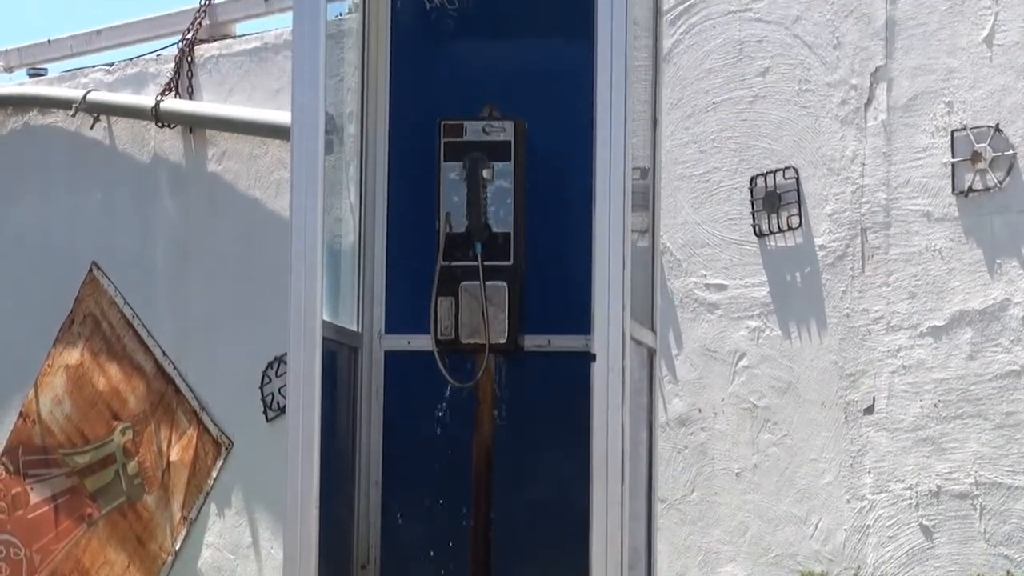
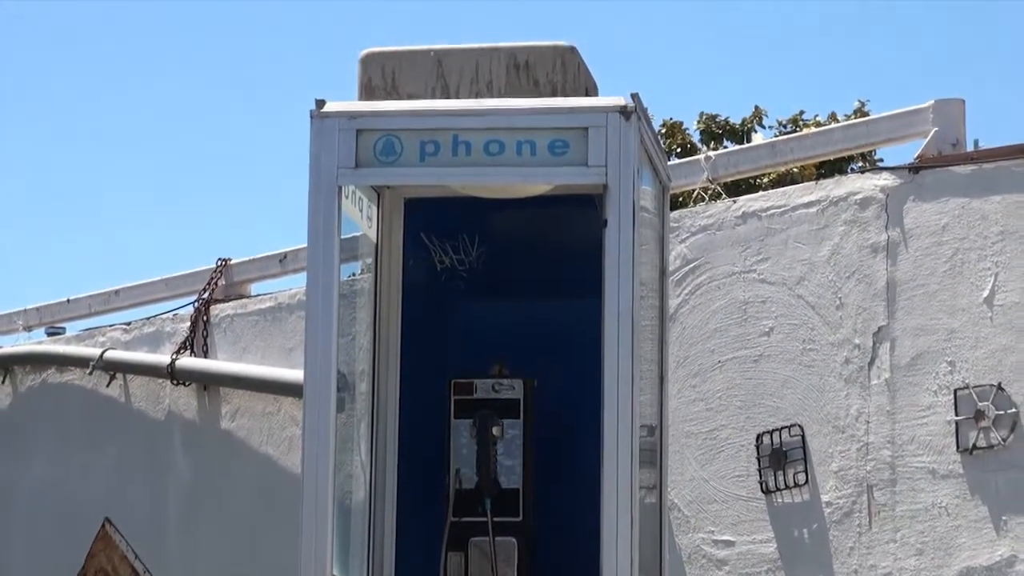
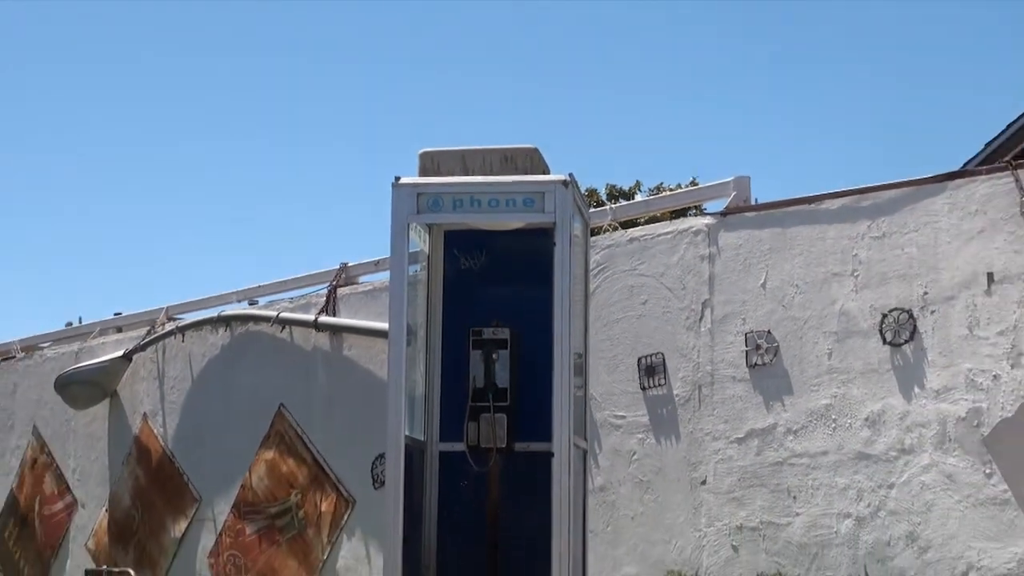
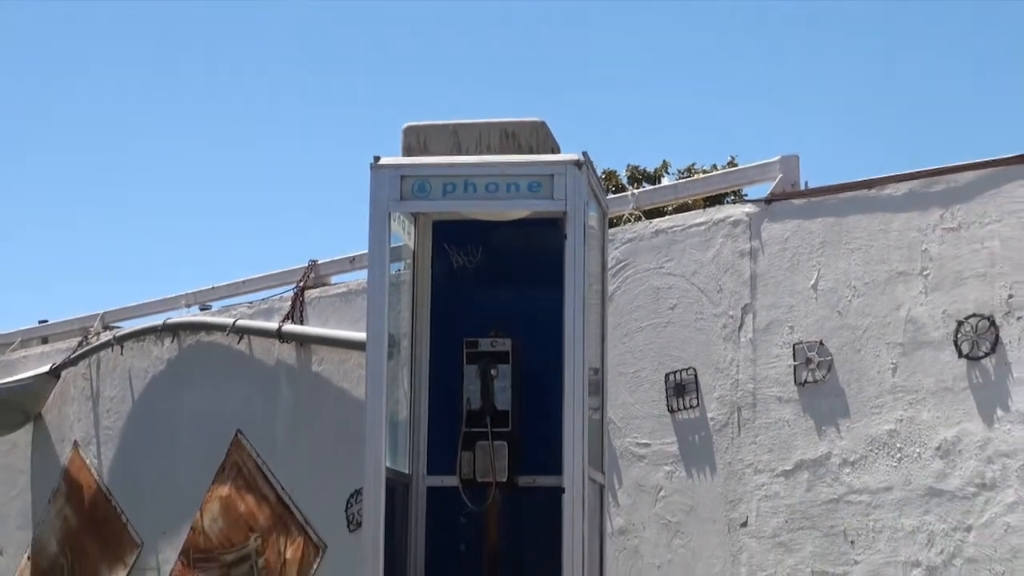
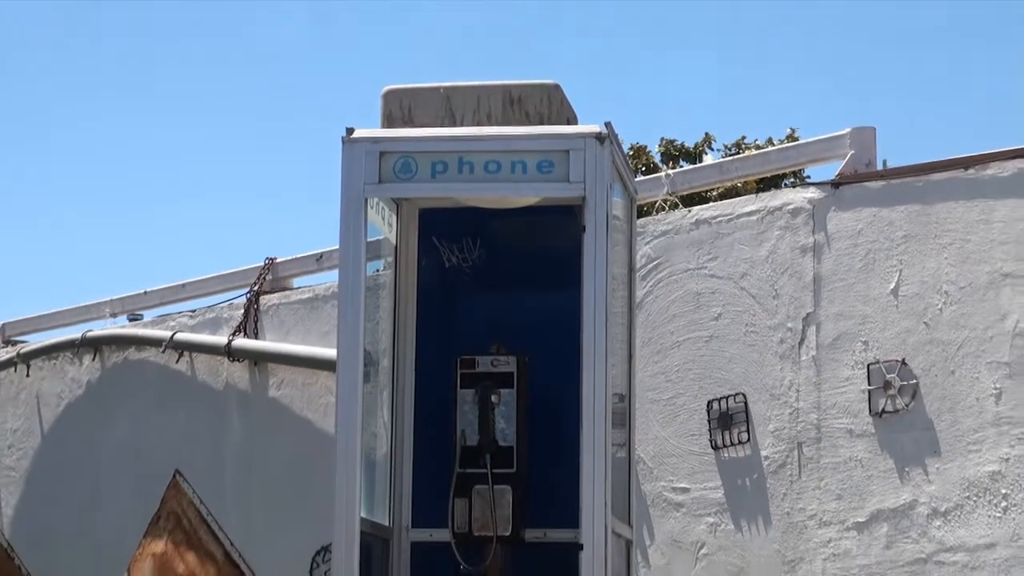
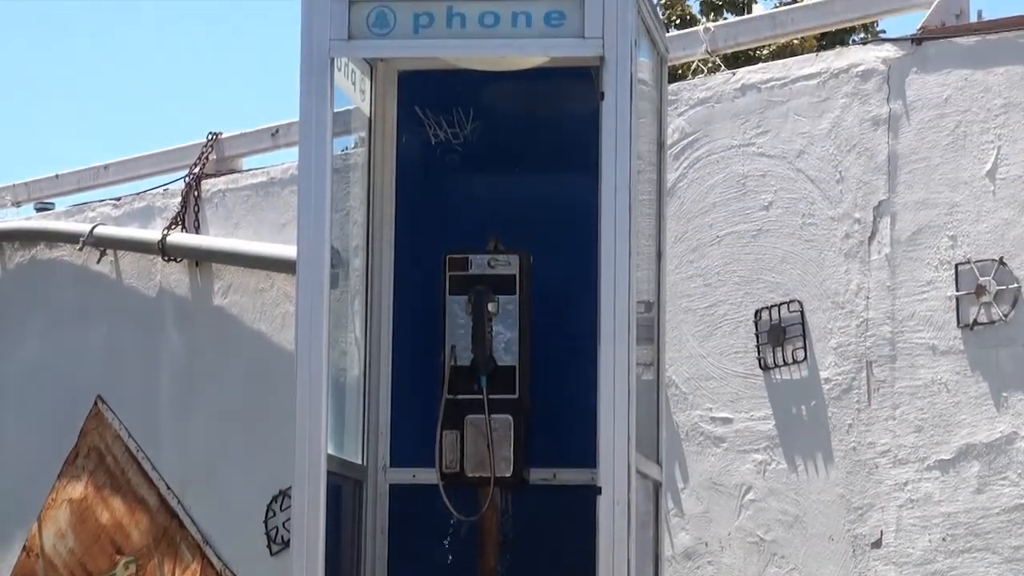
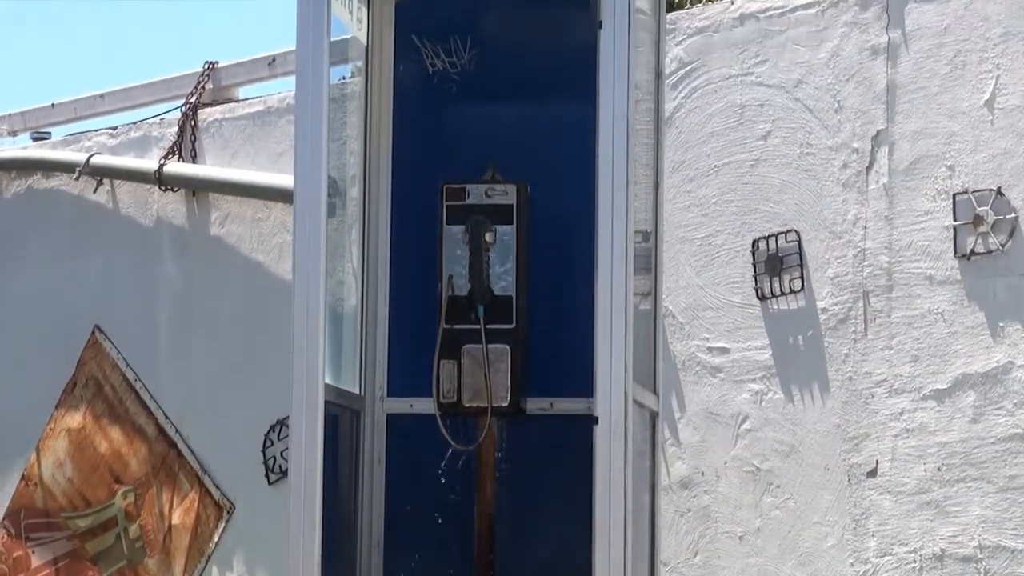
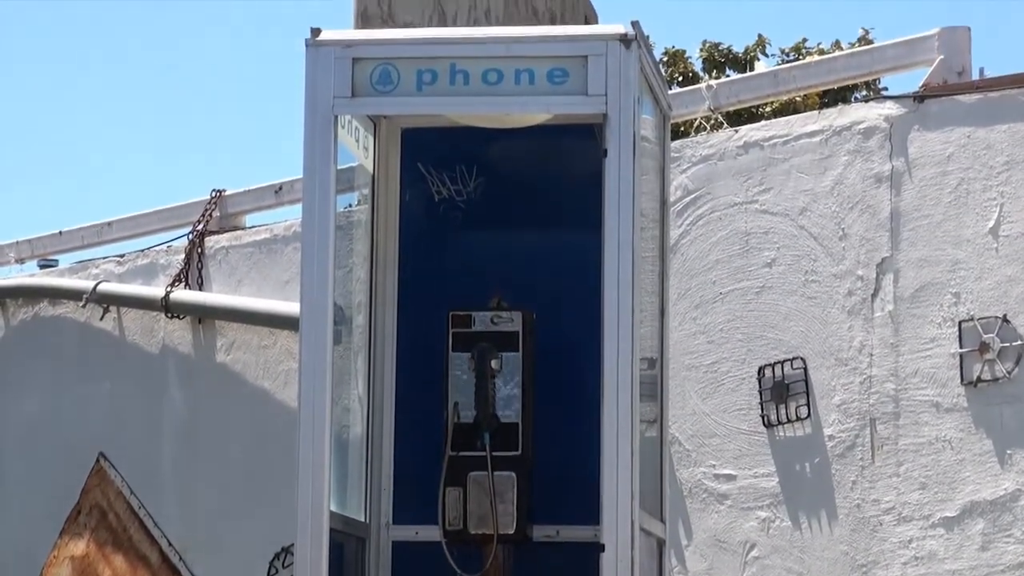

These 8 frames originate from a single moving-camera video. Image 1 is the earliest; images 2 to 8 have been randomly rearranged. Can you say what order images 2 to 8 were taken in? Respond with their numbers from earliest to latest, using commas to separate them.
7, 6, 8, 2, 5, 4, 3
